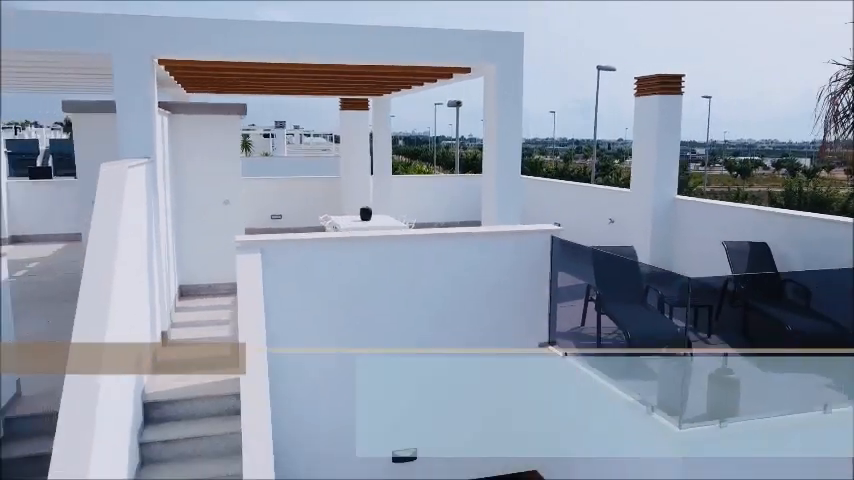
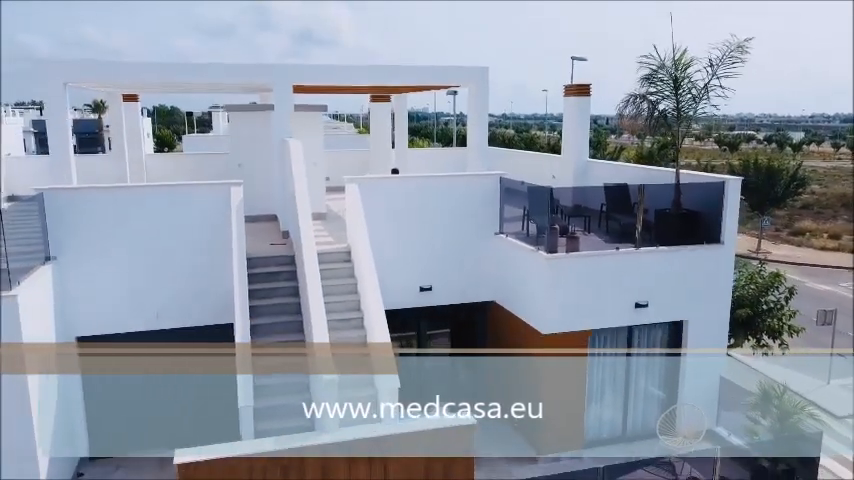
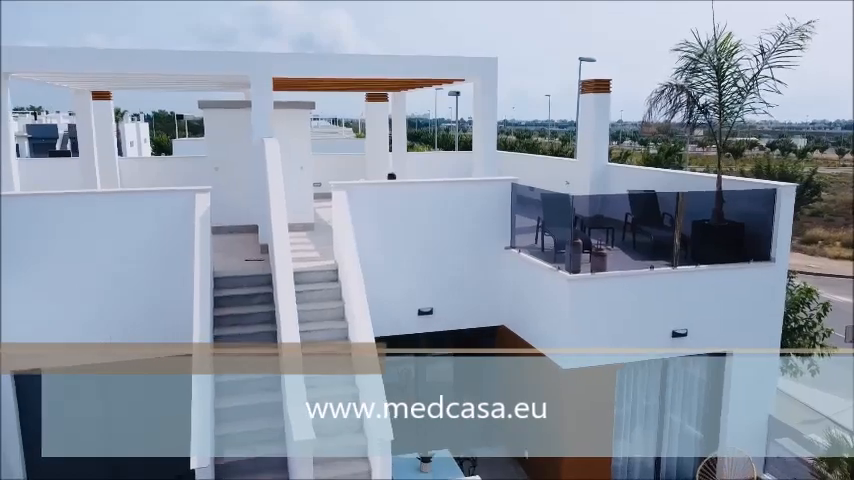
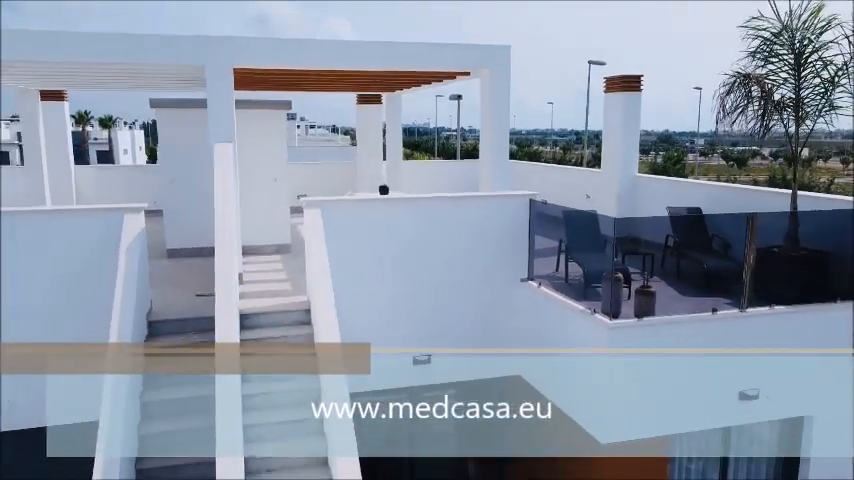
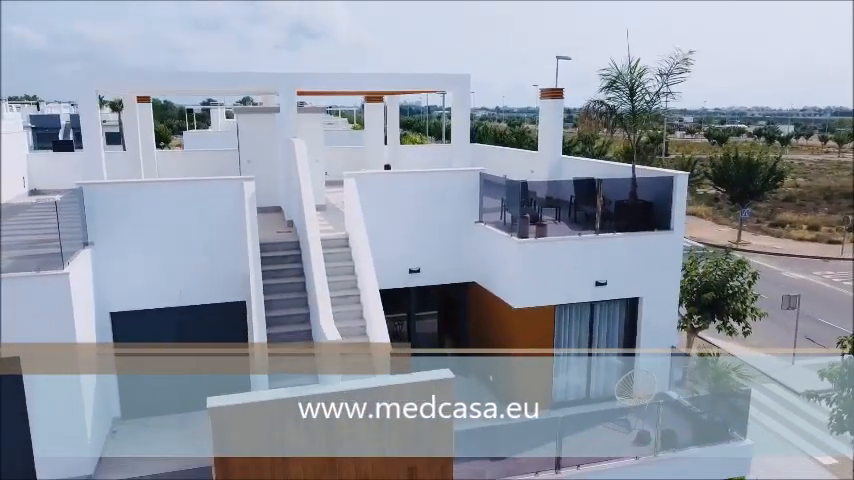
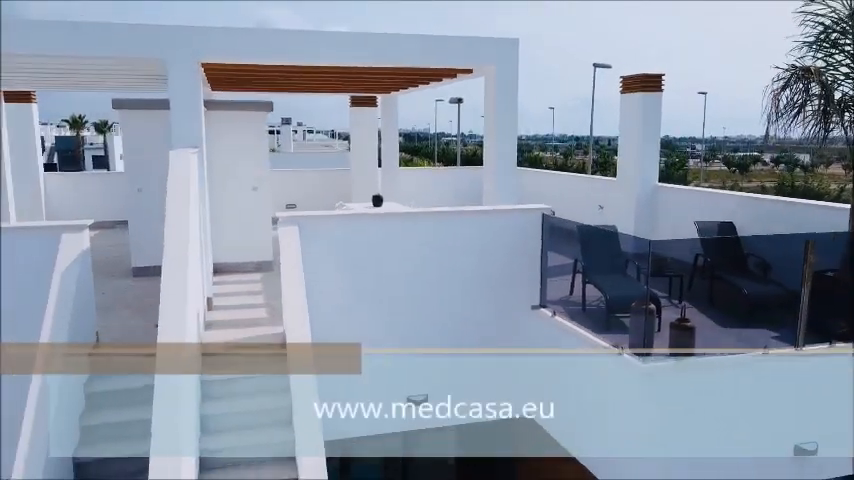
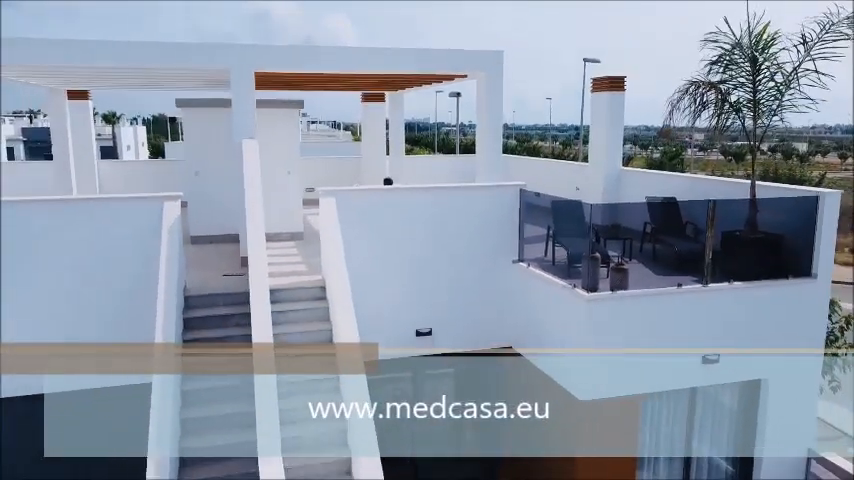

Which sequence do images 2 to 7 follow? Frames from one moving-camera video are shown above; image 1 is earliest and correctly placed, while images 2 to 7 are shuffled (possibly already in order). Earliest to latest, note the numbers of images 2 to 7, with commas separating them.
6, 4, 7, 3, 2, 5
